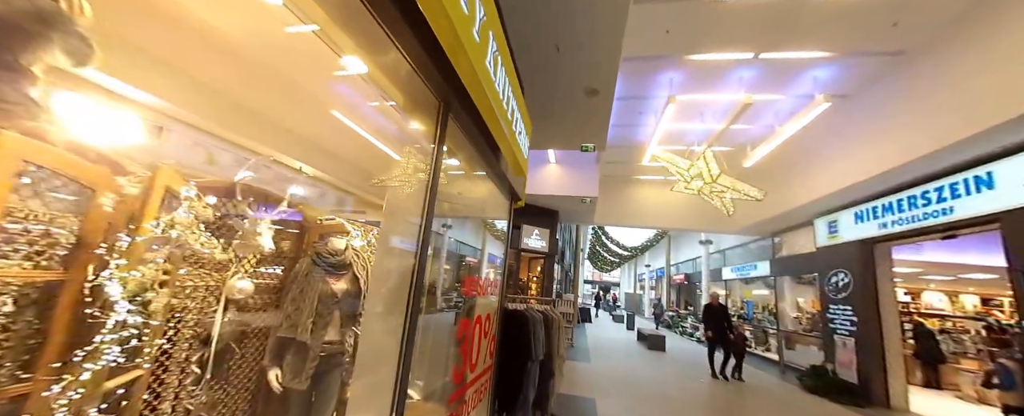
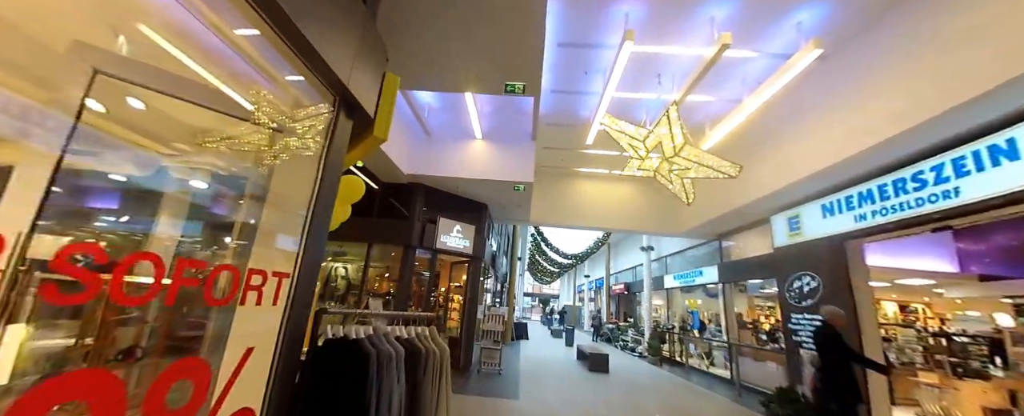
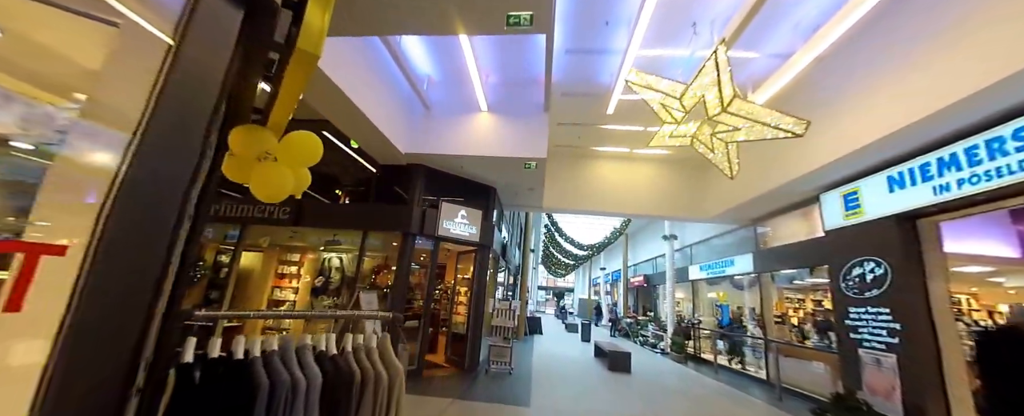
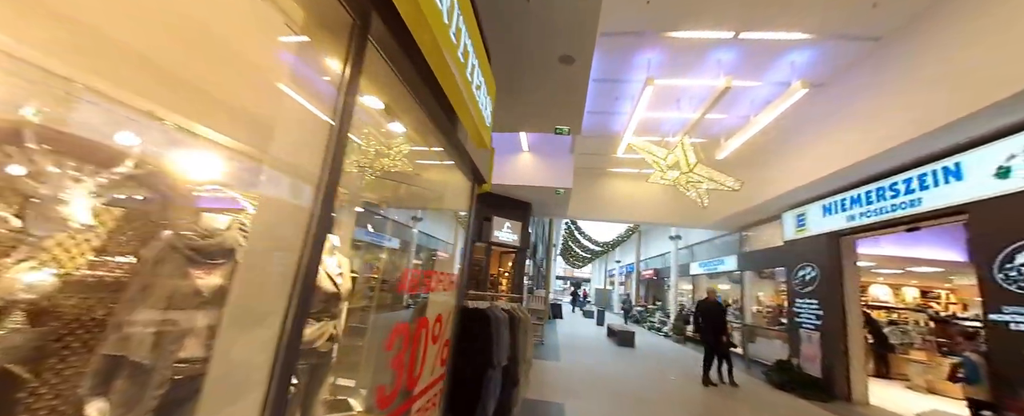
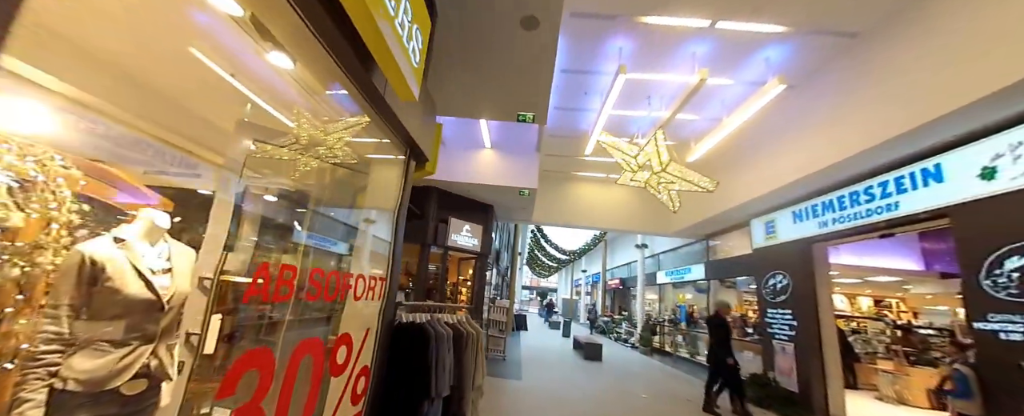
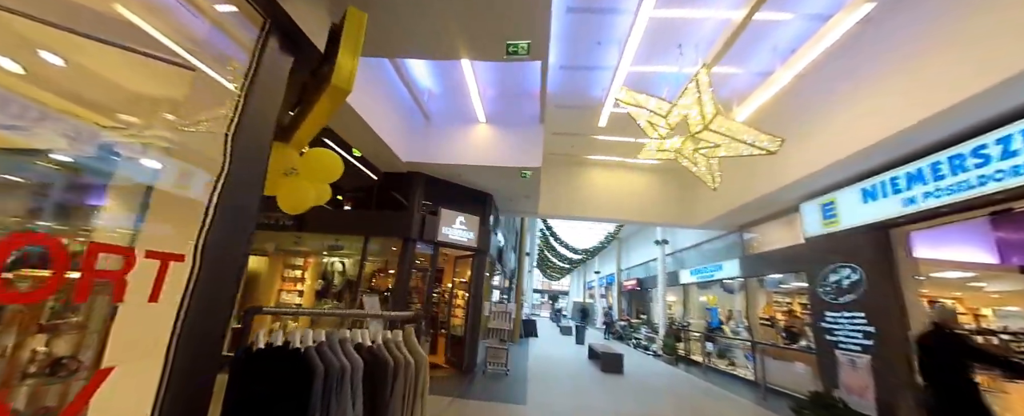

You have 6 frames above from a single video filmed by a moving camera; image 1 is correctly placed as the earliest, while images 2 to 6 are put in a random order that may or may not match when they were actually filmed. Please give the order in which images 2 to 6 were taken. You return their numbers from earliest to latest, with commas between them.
4, 5, 2, 6, 3
